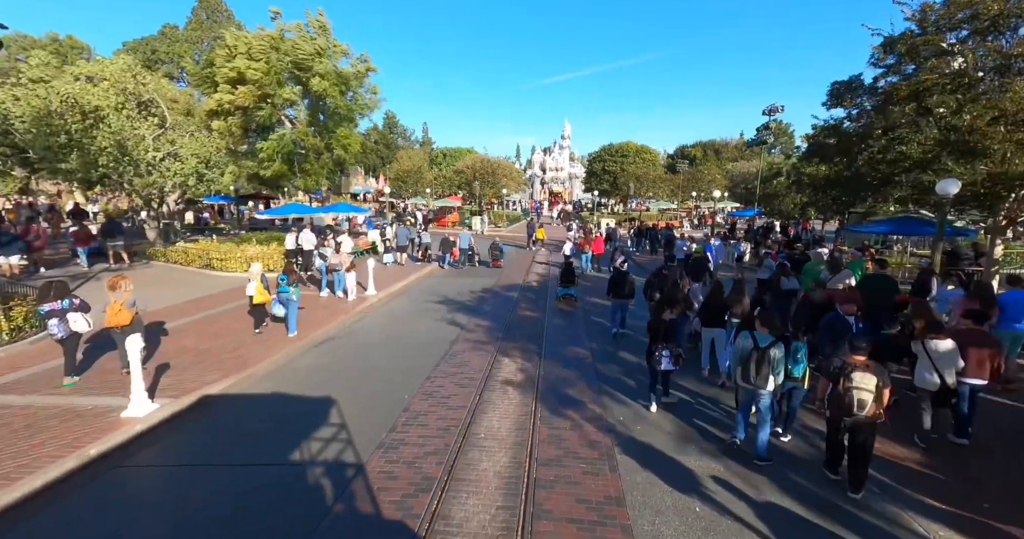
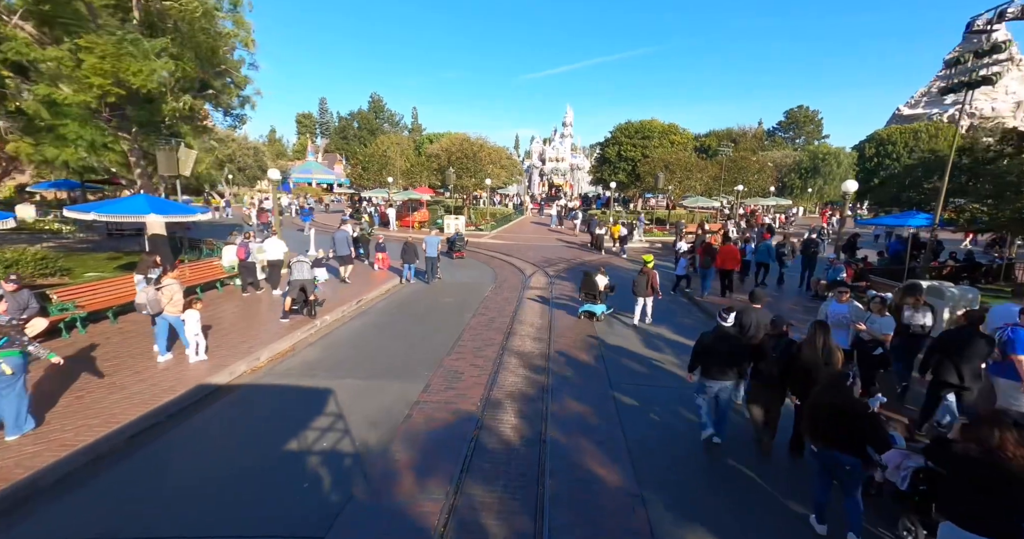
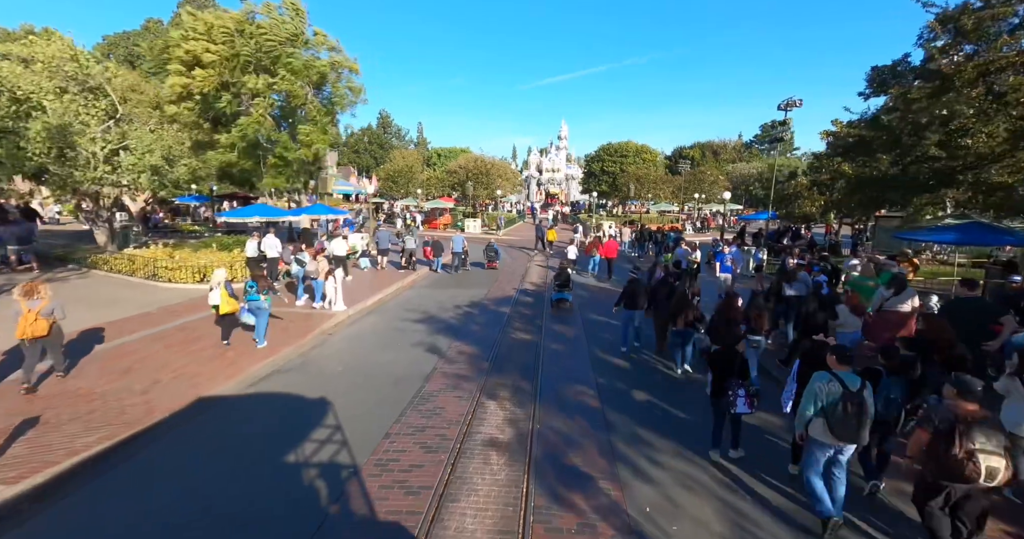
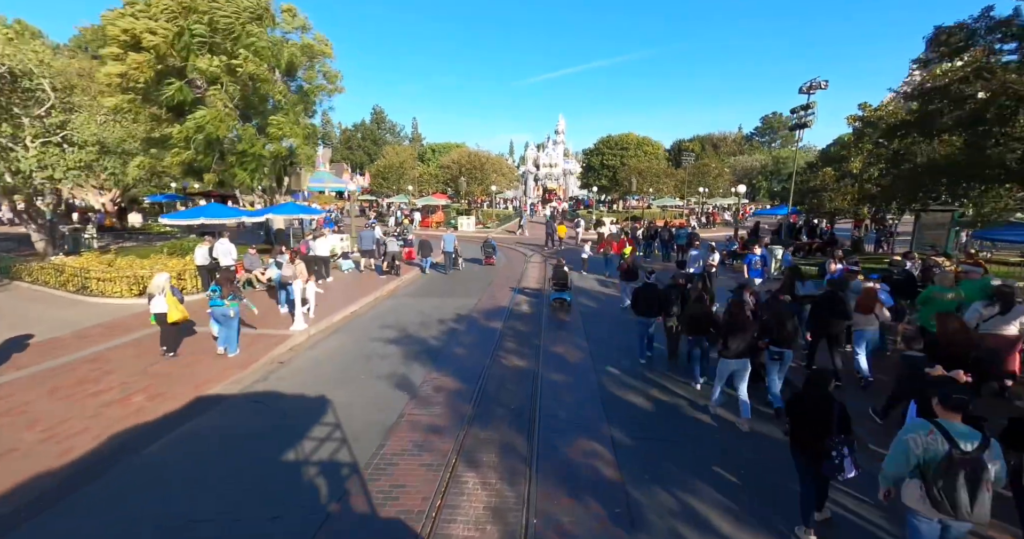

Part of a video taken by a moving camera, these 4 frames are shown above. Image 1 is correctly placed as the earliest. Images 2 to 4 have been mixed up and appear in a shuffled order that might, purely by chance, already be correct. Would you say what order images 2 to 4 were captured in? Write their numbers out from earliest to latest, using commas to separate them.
3, 4, 2
